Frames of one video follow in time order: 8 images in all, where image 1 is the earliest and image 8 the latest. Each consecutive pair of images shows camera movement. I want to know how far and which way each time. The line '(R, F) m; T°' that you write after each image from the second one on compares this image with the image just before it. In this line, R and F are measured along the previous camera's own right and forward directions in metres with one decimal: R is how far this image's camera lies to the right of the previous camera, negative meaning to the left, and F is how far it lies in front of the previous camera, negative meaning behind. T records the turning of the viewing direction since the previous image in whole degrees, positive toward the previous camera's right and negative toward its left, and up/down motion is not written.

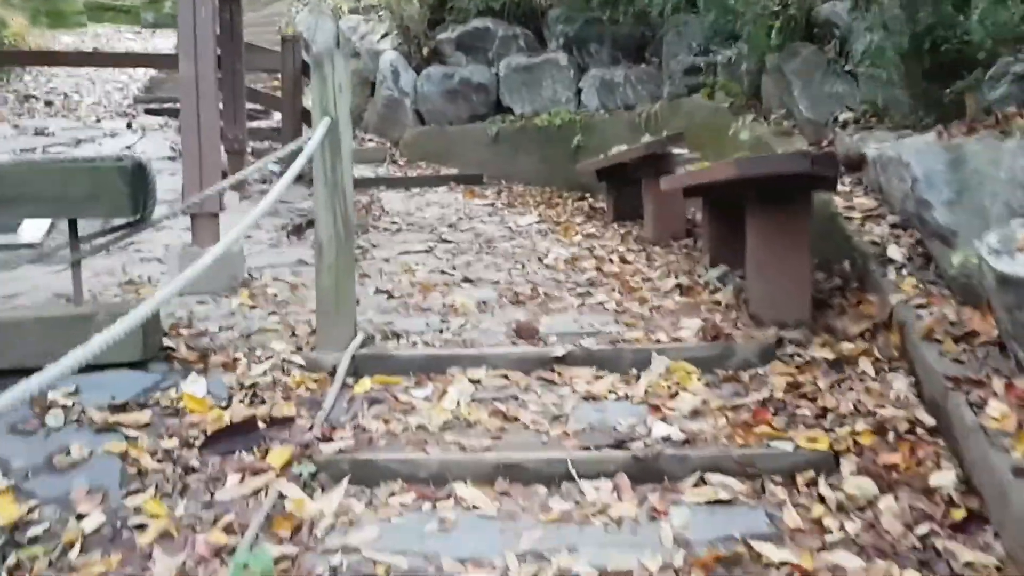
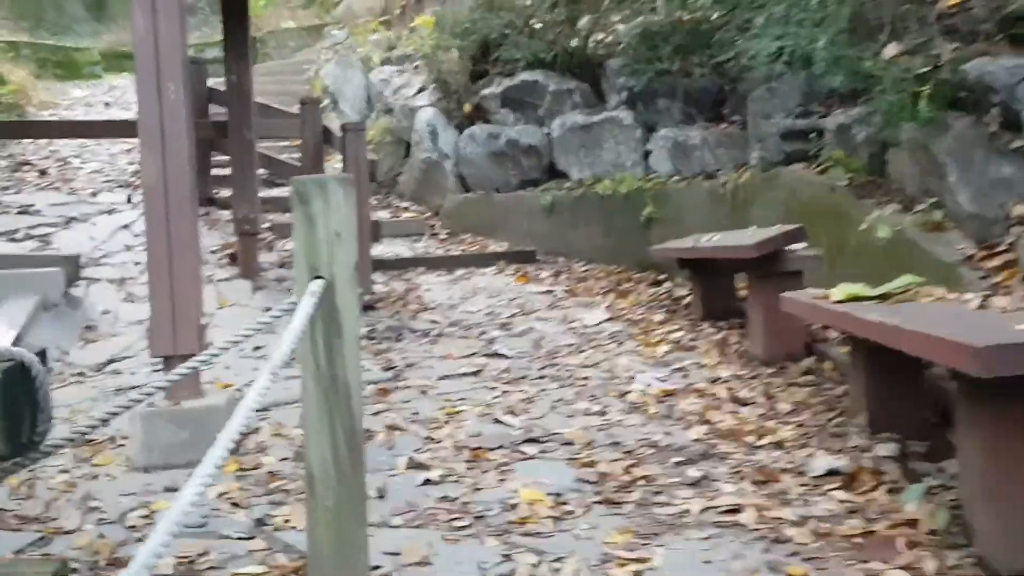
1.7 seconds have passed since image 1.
(-0.1, +1.1) m; -2°
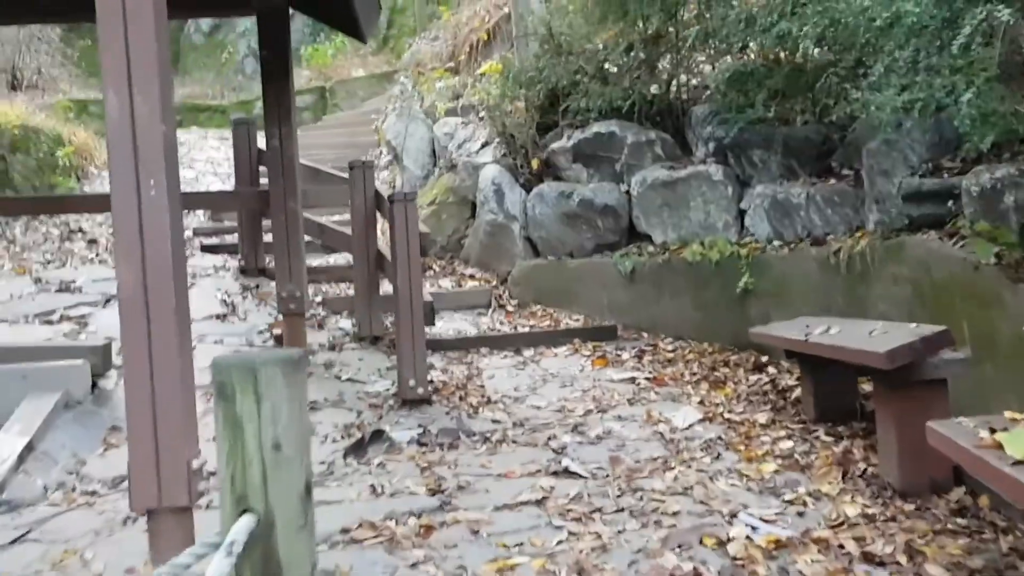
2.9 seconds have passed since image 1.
(+0.1, +0.7) m; -5°
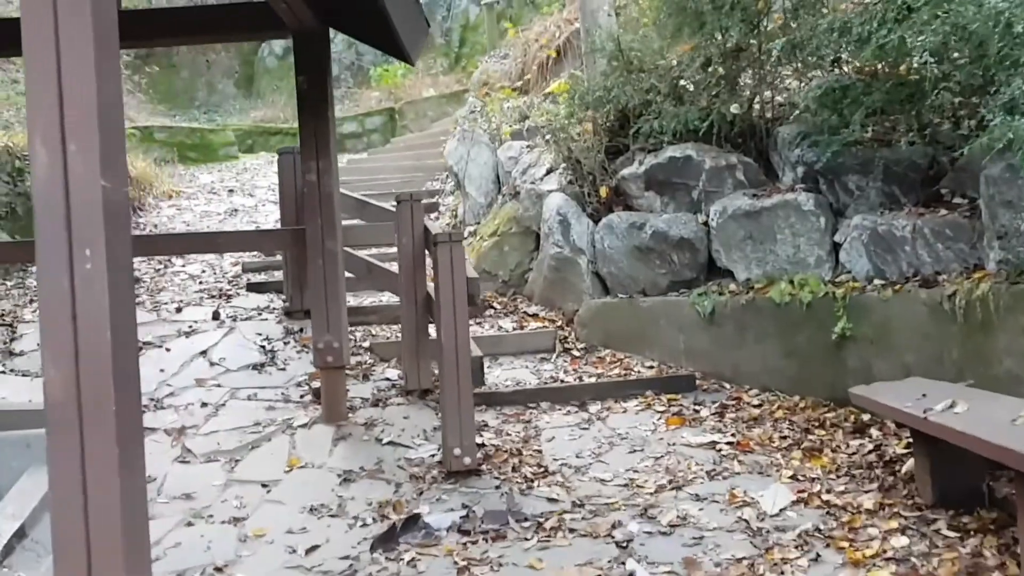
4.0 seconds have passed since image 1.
(+0.1, +0.7) m; -5°
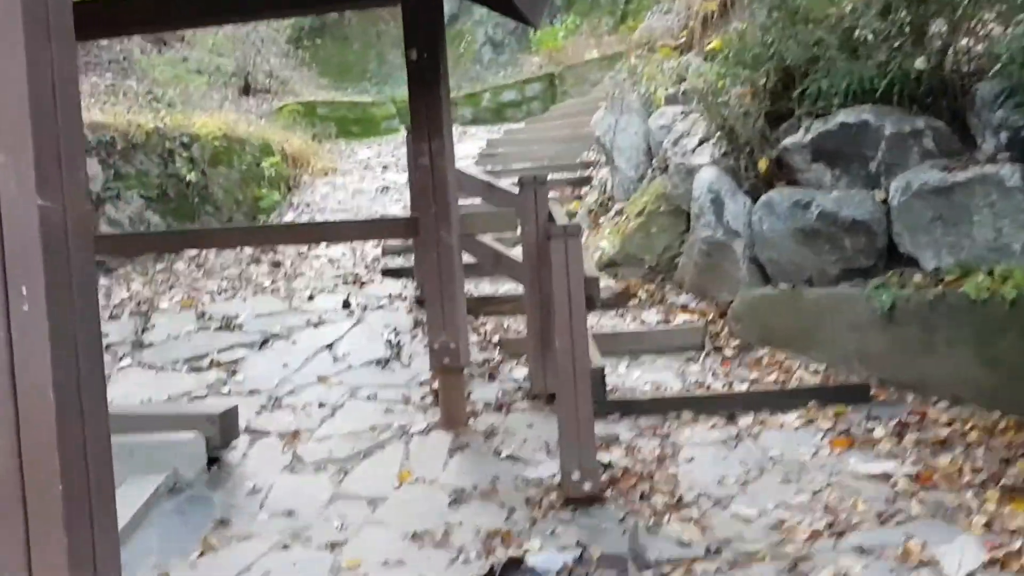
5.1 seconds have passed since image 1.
(+0.2, +0.7) m; -10°
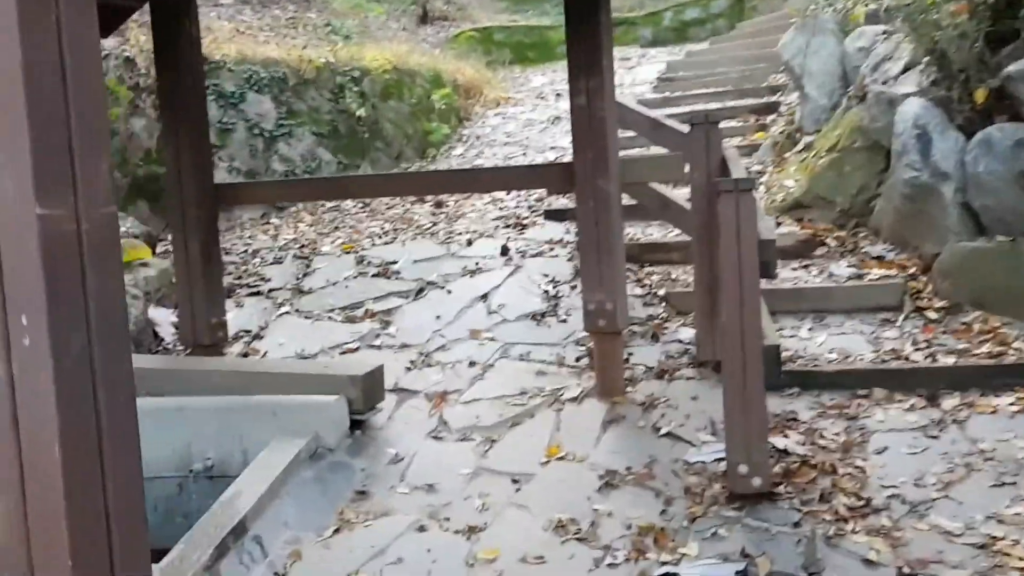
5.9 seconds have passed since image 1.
(+0.1, +0.4) m; -10°
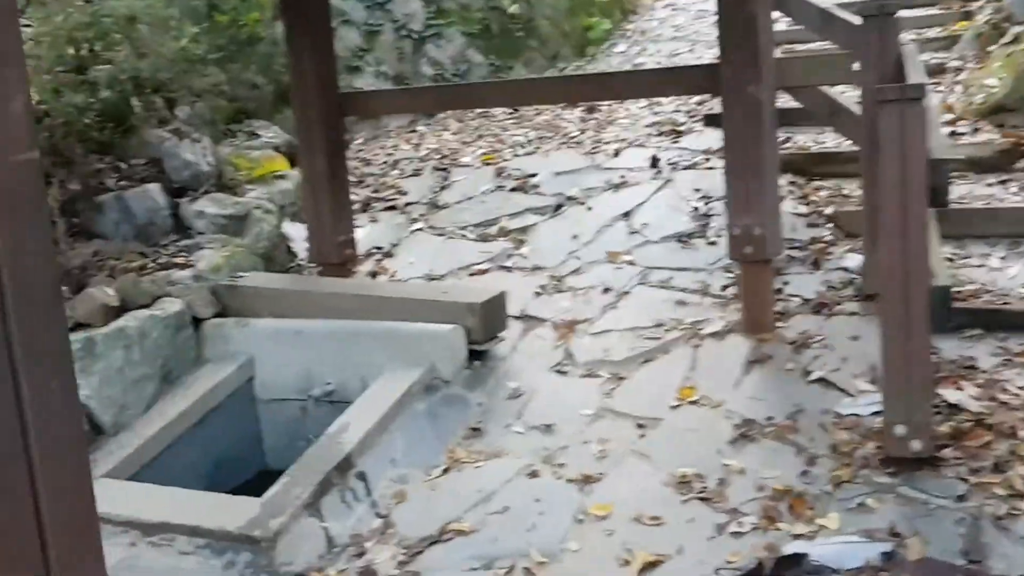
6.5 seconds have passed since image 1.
(+0.2, +0.4) m; -10°
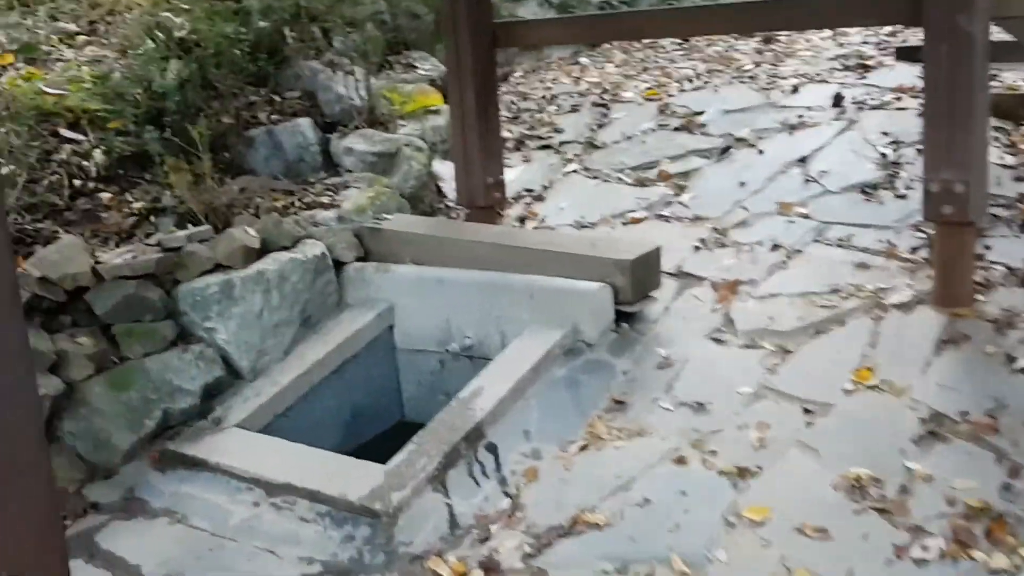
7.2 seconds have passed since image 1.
(+0.1, +0.3) m; -9°
